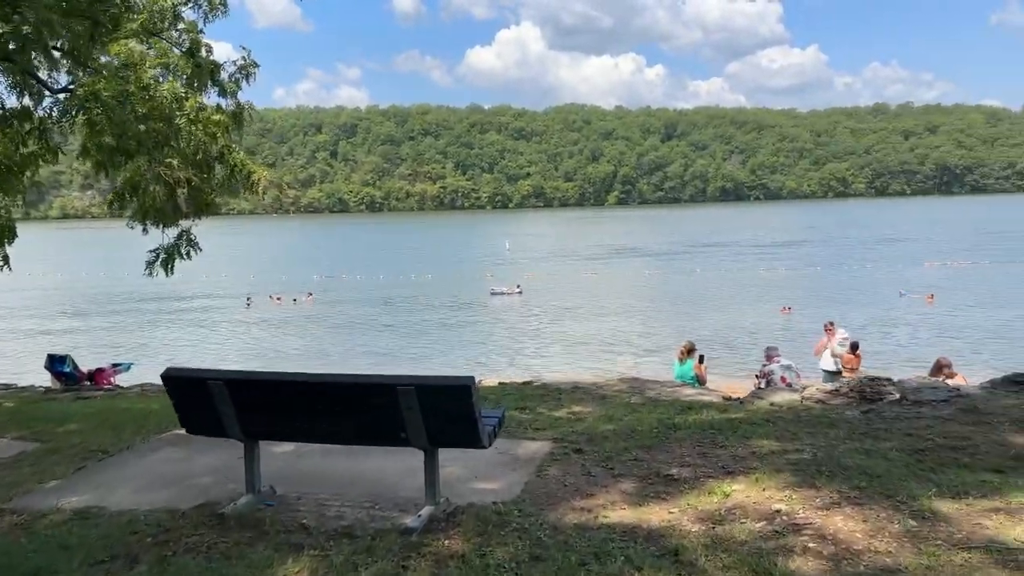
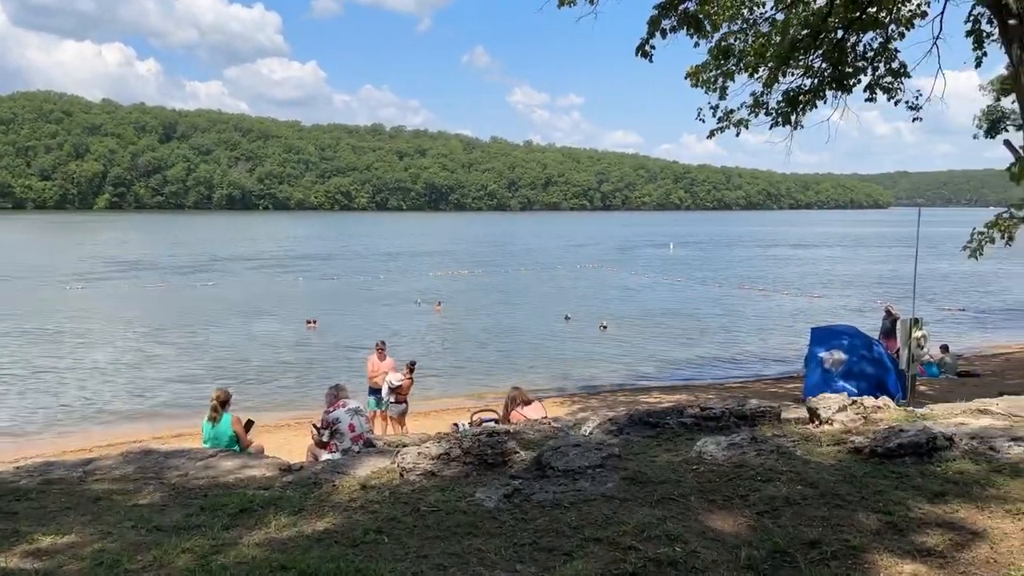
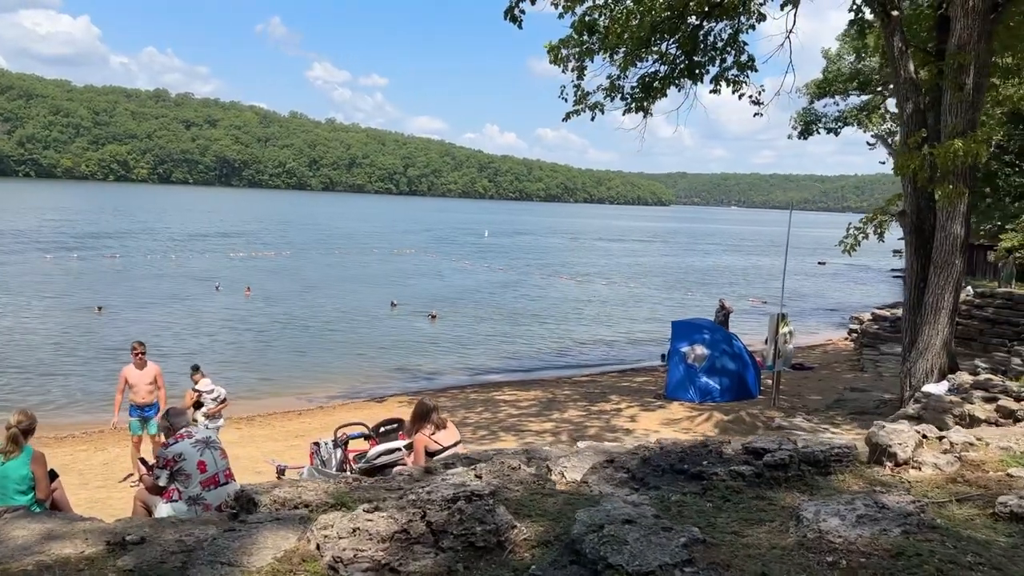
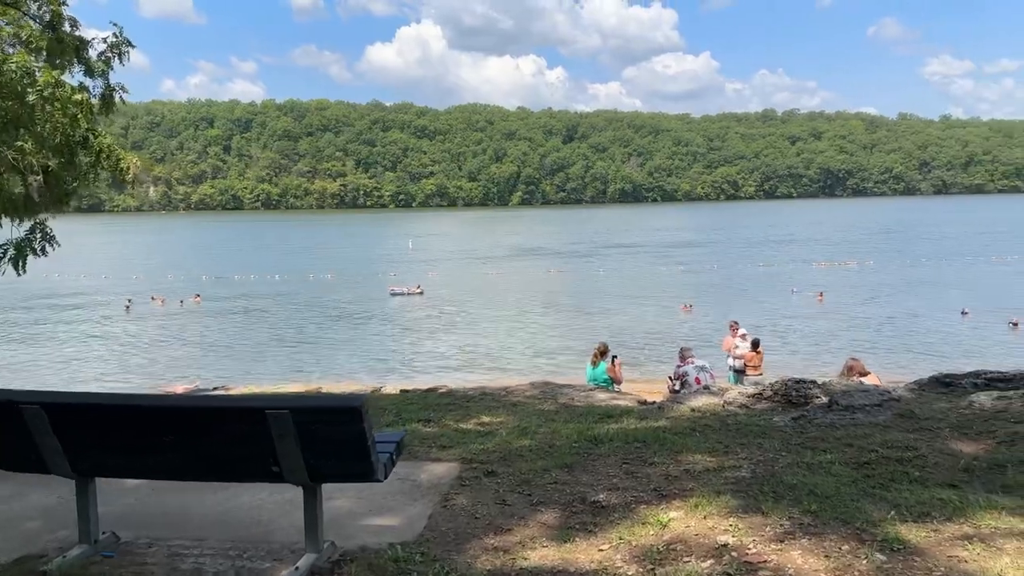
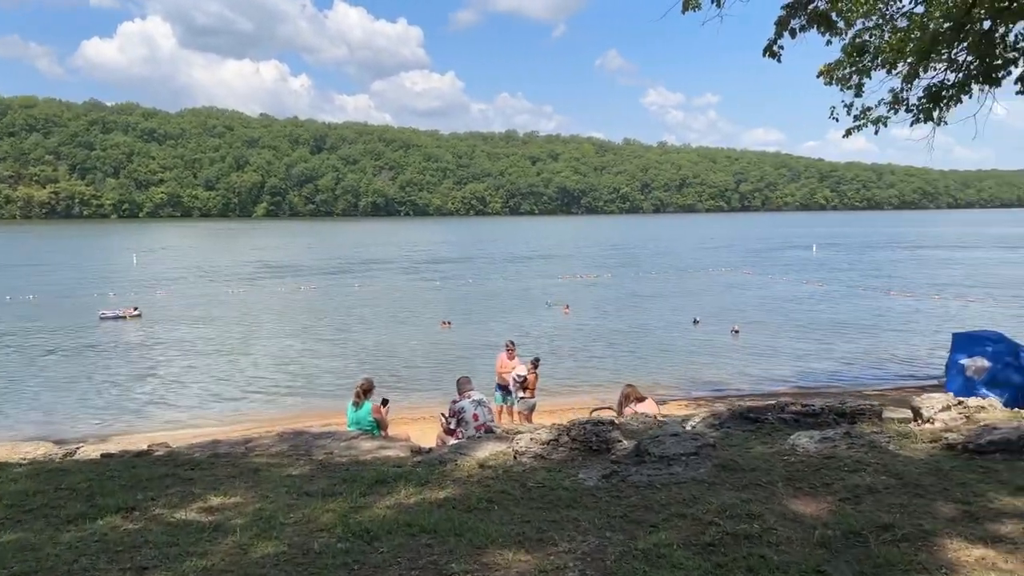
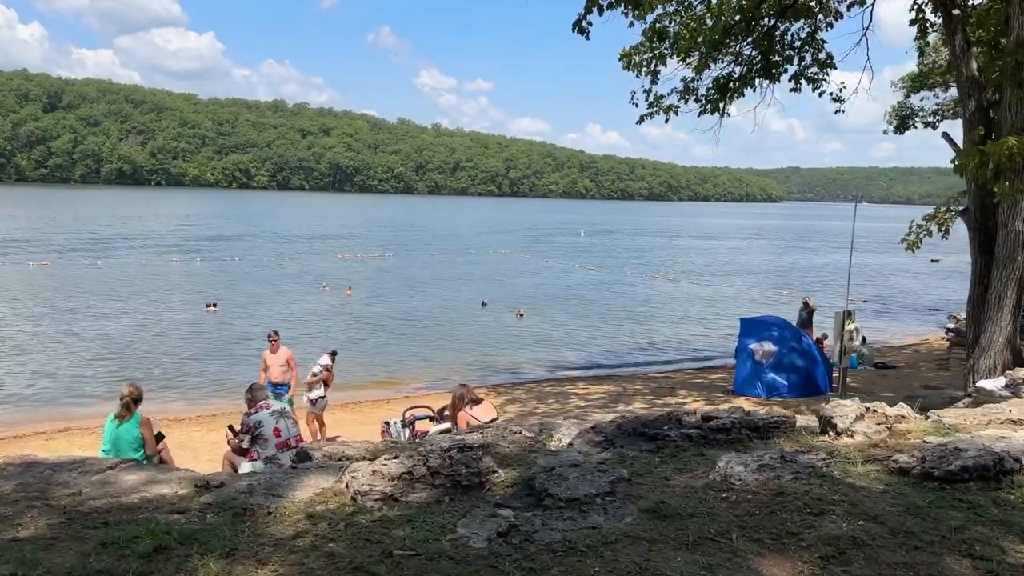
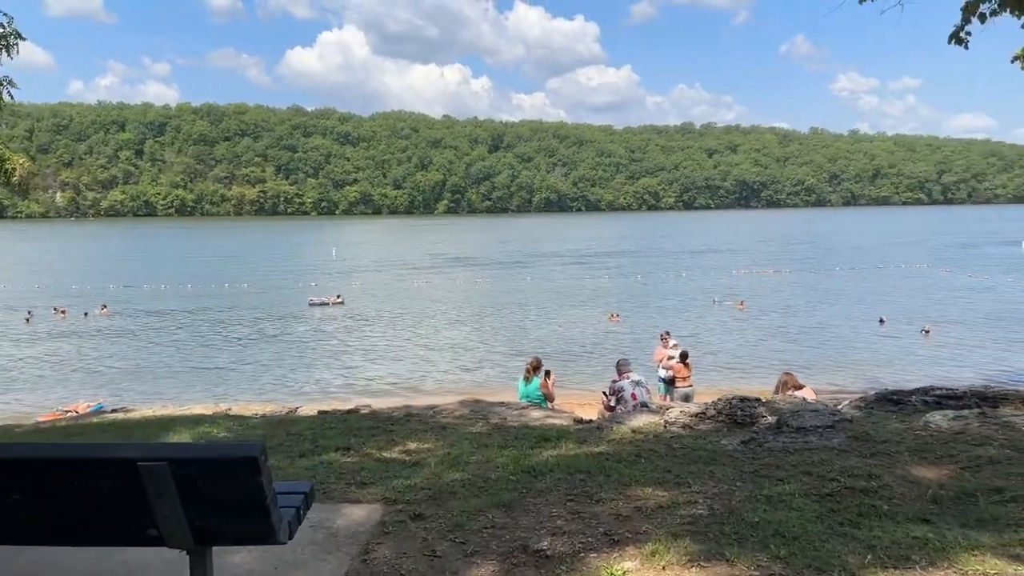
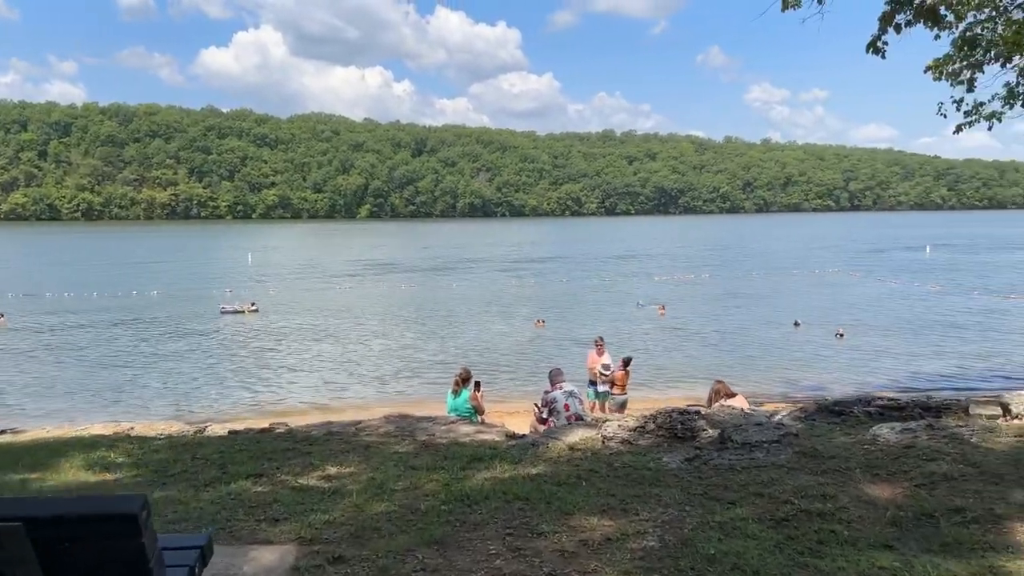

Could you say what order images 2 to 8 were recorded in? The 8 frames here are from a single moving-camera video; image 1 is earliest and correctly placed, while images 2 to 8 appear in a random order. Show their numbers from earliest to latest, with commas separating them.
4, 7, 8, 5, 2, 6, 3
